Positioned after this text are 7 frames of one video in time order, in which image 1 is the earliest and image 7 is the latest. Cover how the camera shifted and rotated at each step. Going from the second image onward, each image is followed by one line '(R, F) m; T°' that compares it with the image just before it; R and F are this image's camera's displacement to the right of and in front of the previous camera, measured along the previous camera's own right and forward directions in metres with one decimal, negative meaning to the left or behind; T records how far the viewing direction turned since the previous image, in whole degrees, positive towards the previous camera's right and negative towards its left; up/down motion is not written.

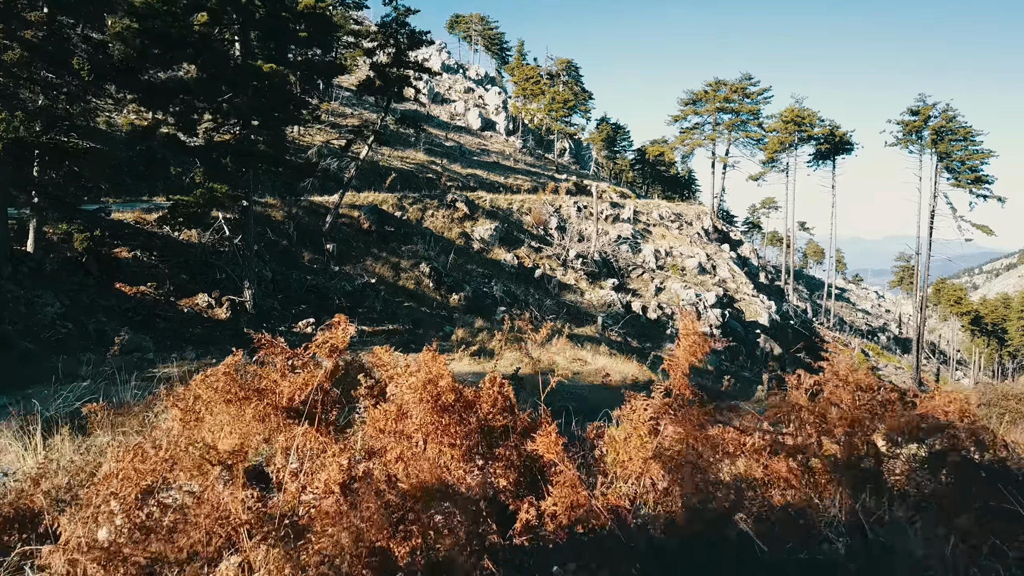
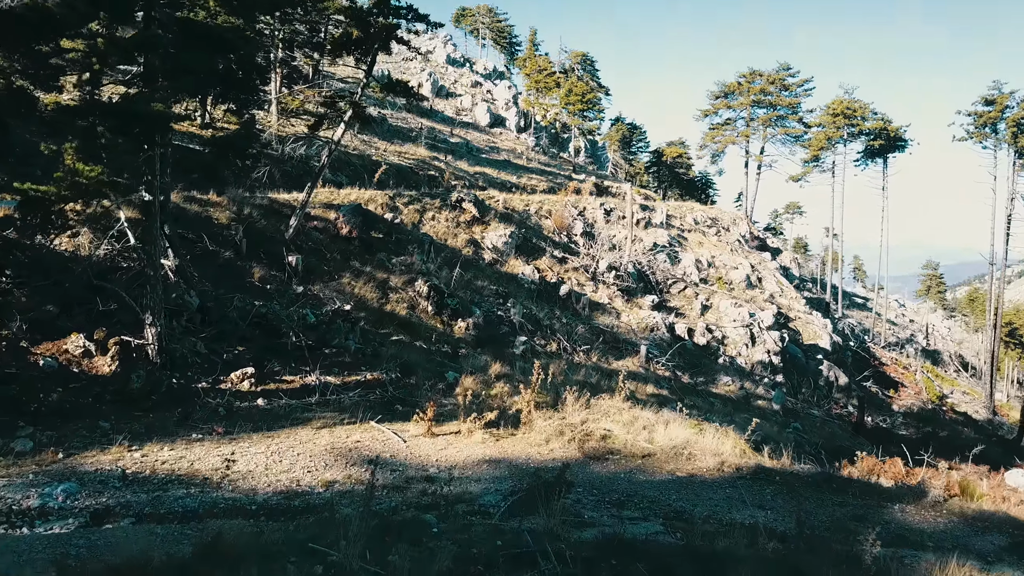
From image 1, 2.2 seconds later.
(-0.5, +4.3) m; -1°
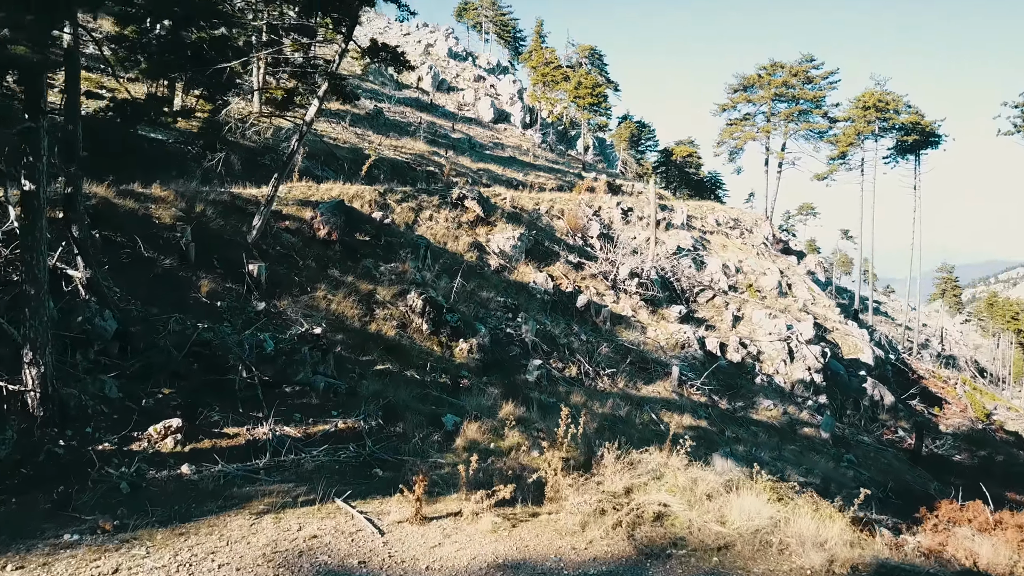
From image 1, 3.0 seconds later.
(-0.3, +2.4) m; 0°
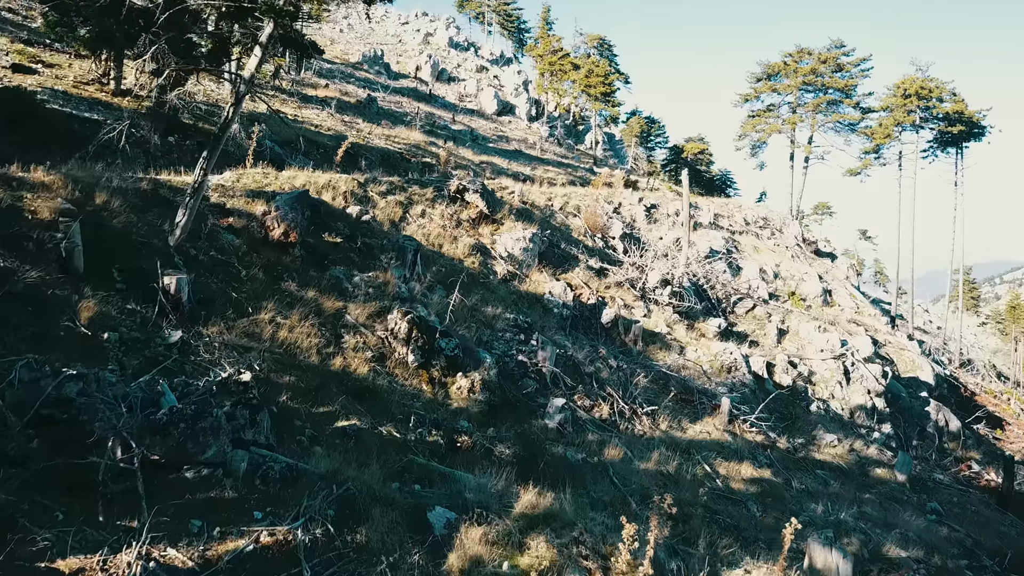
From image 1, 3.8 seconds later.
(-0.2, +2.8) m; 0°
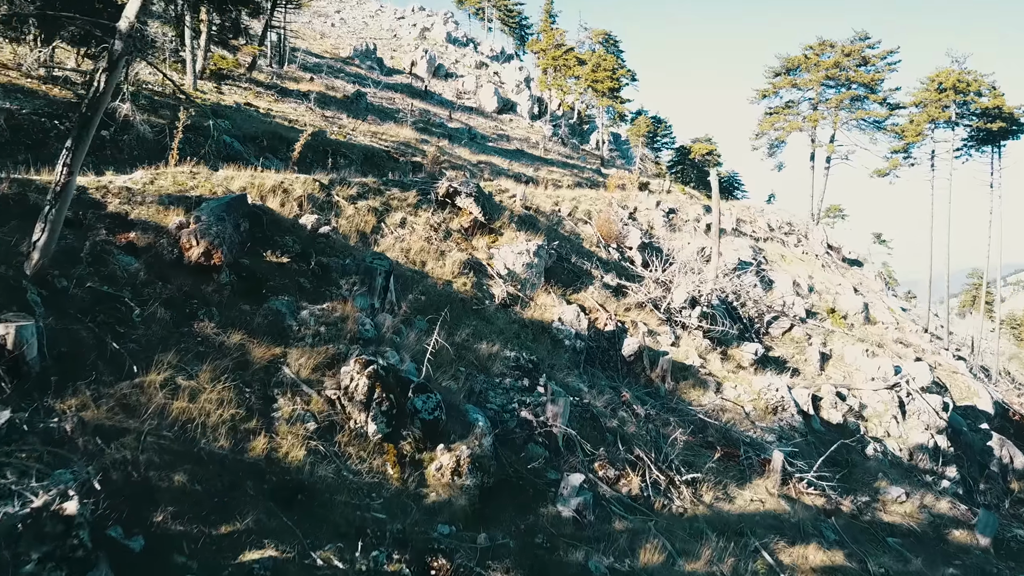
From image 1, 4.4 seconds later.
(0.0, +2.3) m; 0°
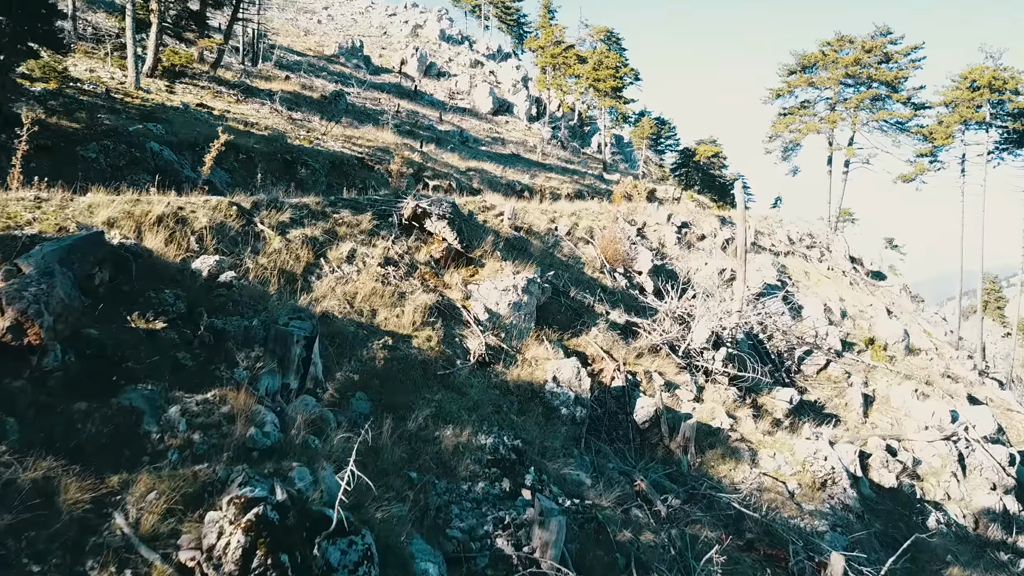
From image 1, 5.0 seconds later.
(+0.3, +2.2) m; 0°
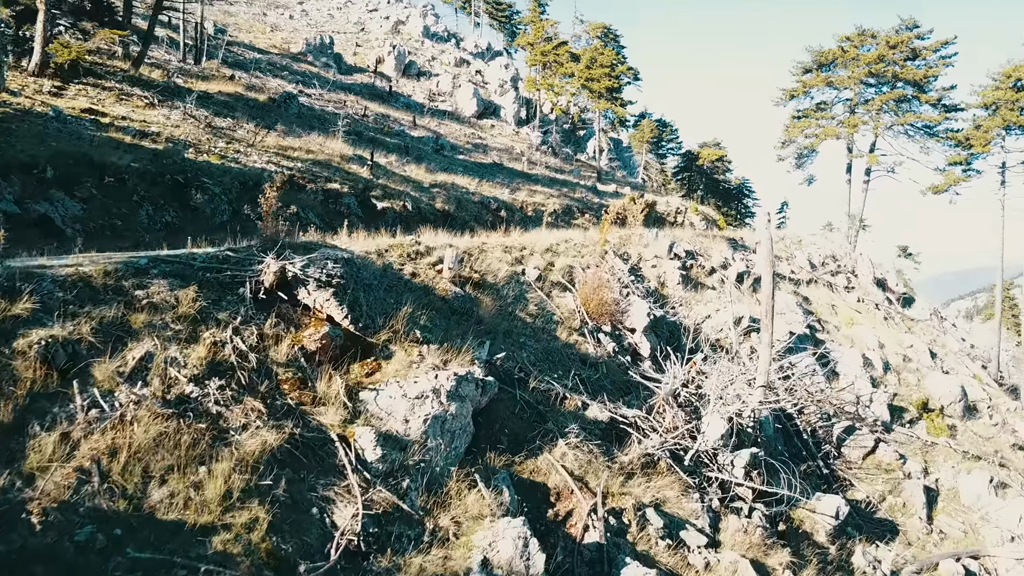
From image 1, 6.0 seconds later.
(+1.0, +3.0) m; 0°
